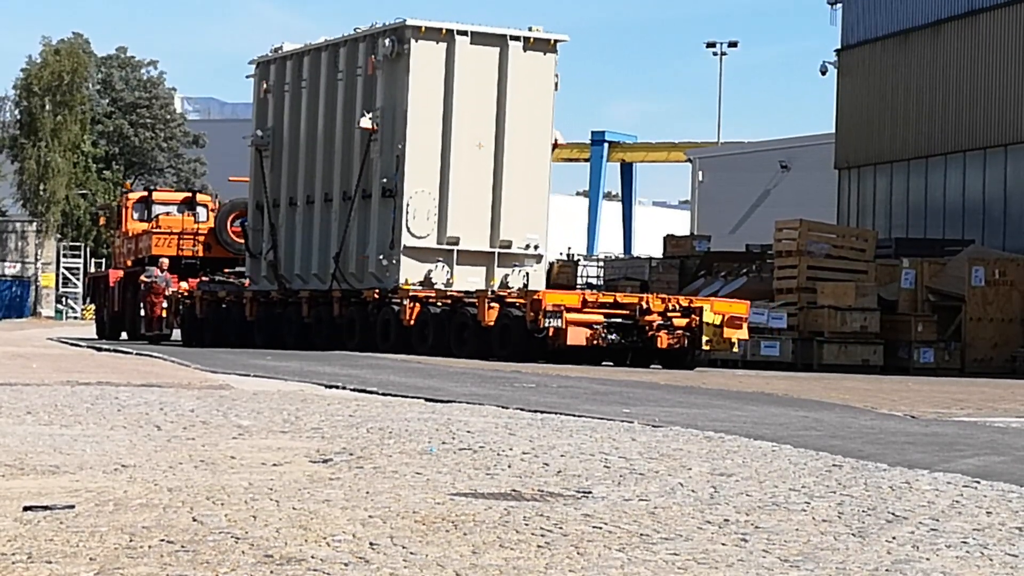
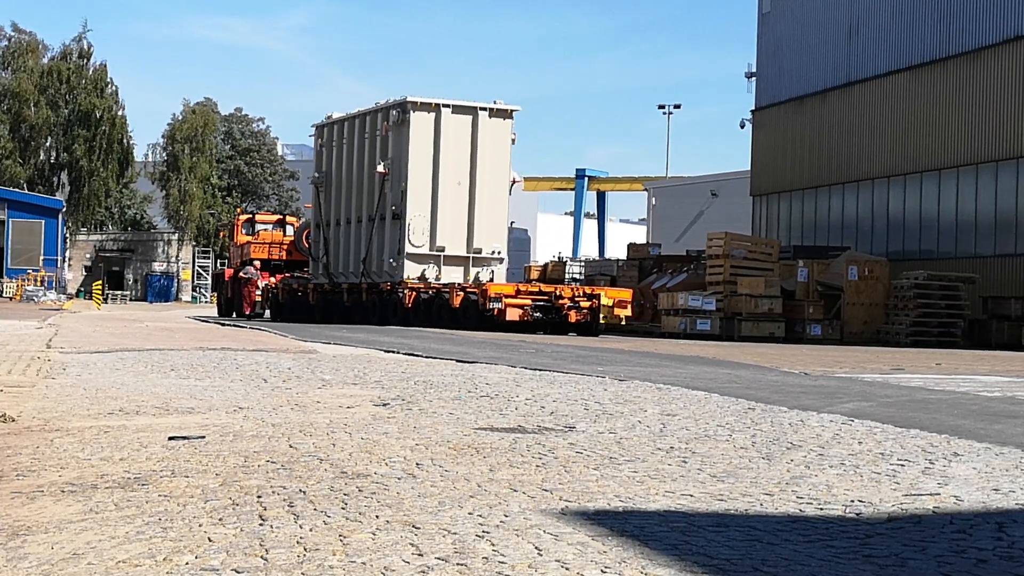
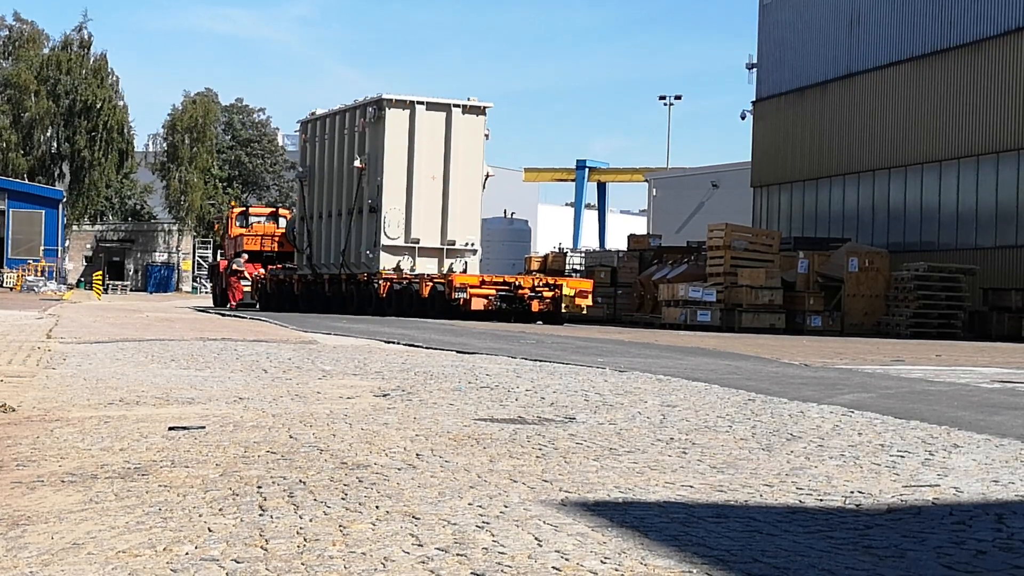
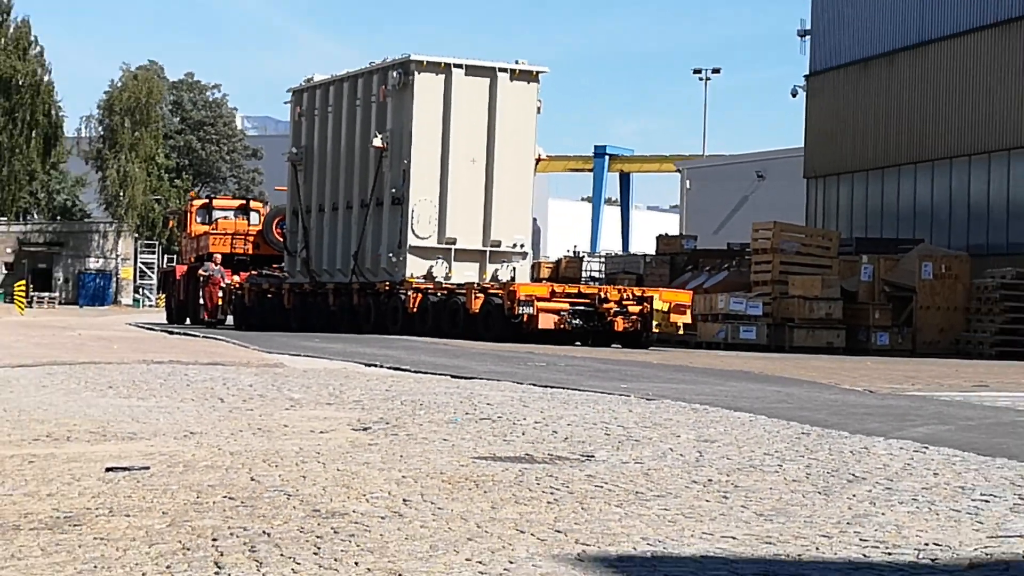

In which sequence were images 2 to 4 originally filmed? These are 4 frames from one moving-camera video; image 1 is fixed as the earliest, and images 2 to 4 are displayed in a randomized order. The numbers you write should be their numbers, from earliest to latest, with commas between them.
4, 2, 3
